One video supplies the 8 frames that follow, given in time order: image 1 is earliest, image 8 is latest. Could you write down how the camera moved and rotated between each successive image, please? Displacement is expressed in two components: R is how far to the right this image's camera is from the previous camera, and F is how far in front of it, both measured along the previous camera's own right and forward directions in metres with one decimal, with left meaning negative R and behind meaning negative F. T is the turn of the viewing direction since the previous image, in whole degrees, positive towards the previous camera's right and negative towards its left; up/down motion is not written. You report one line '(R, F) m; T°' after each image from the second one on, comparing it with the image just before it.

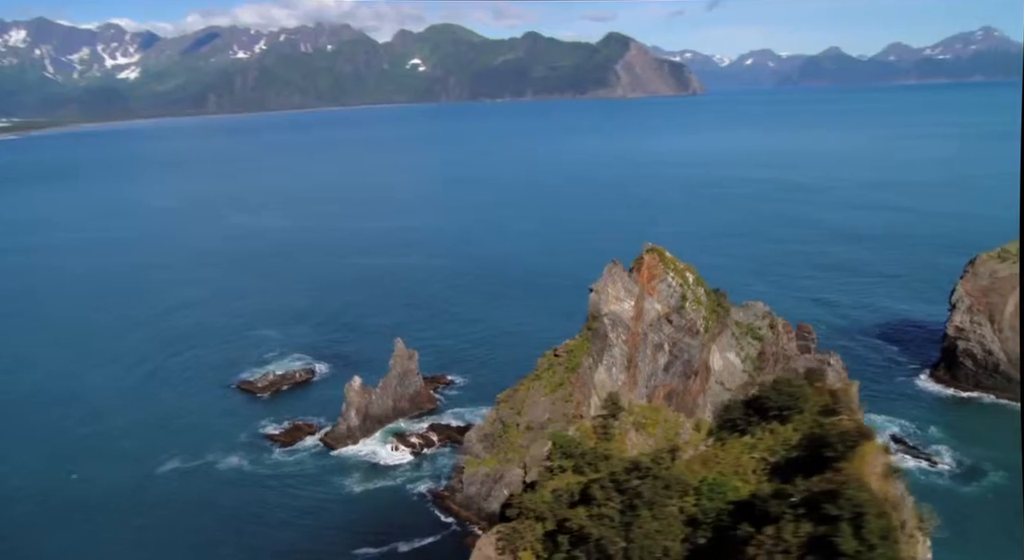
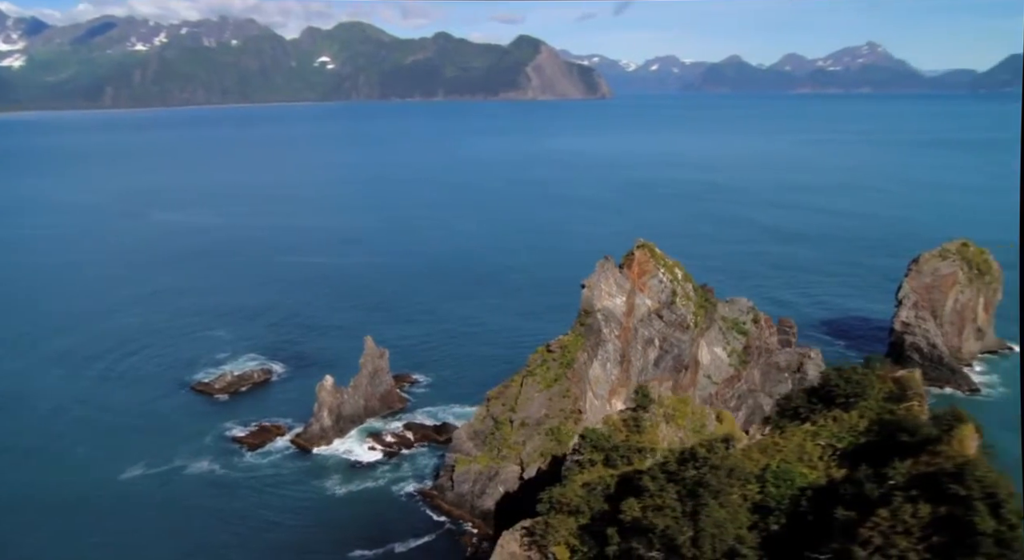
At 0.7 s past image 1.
(-3.0, +0.3) m; +6°
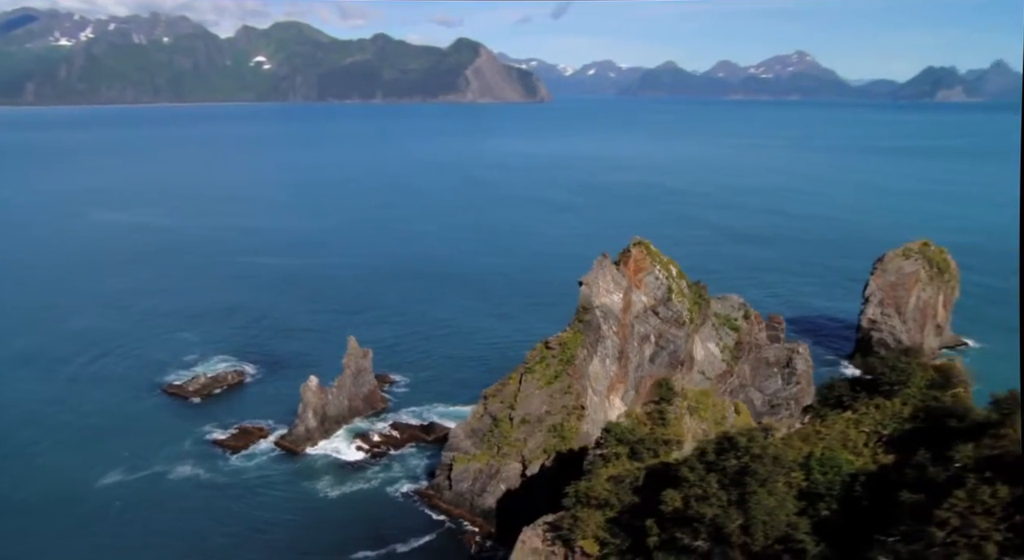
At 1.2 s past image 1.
(-2.1, +0.1) m; +4°
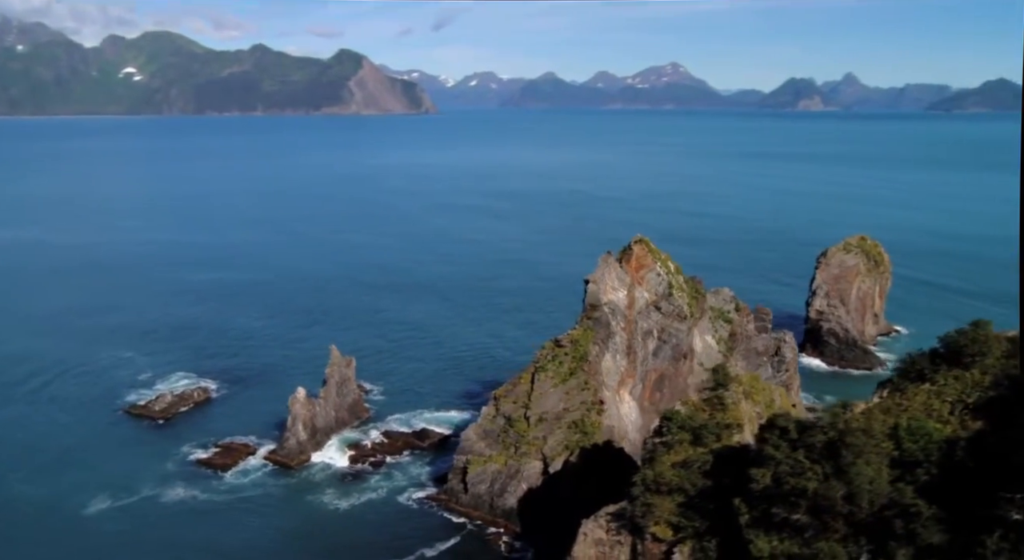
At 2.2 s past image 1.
(-4.3, +0.1) m; +8°
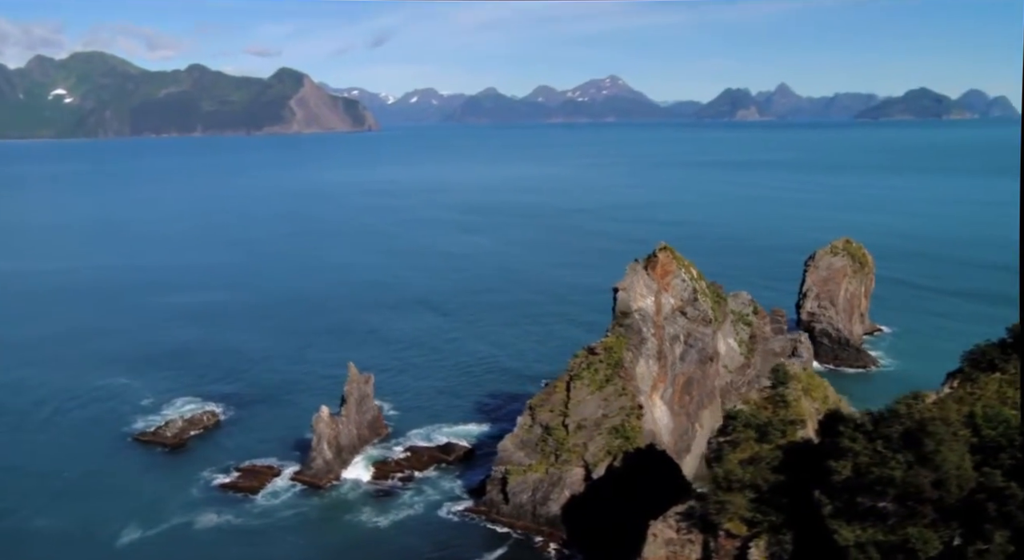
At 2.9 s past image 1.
(-3.1, -0.3) m; +4°
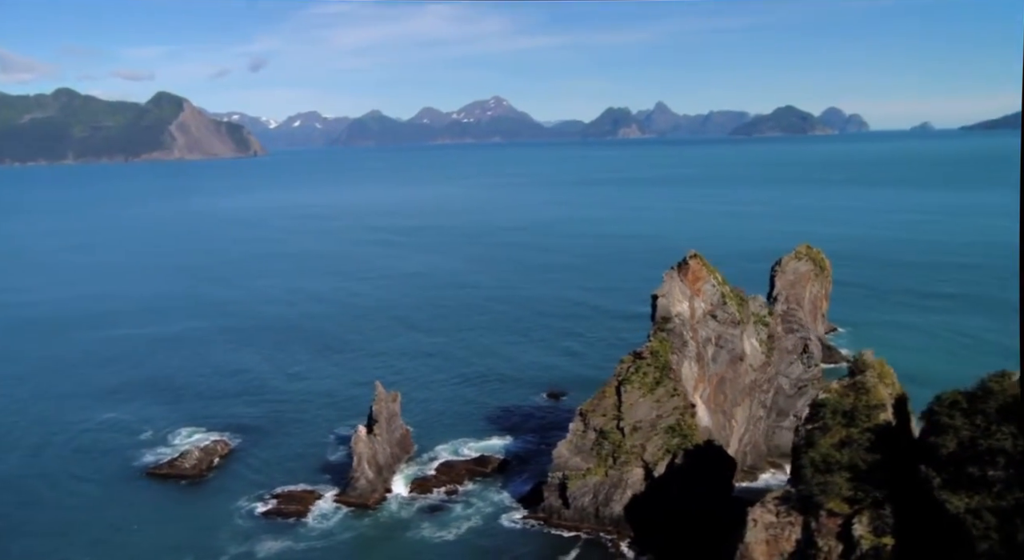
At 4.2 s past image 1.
(-5.9, -0.5) m; +8°
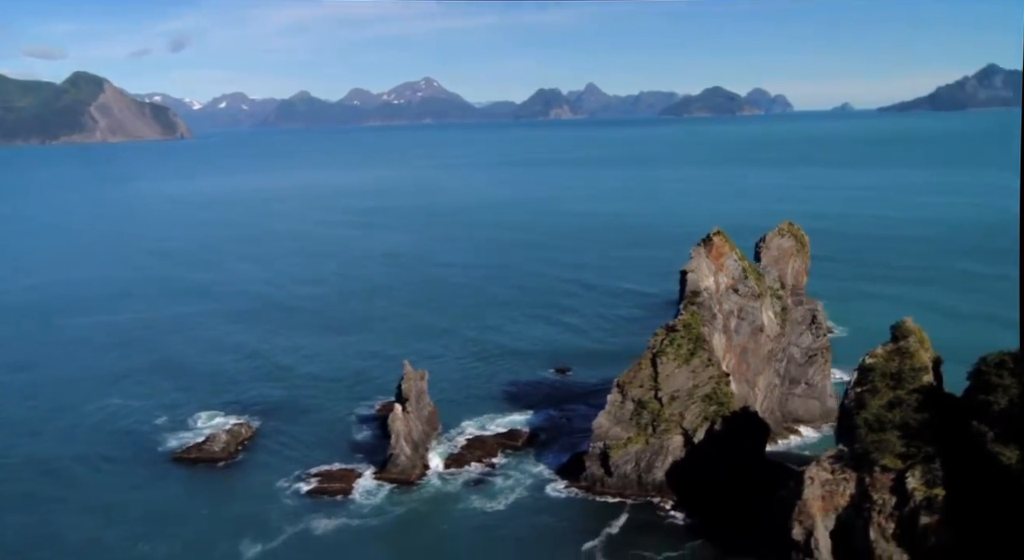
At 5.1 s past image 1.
(-4.1, -0.7) m; +5°
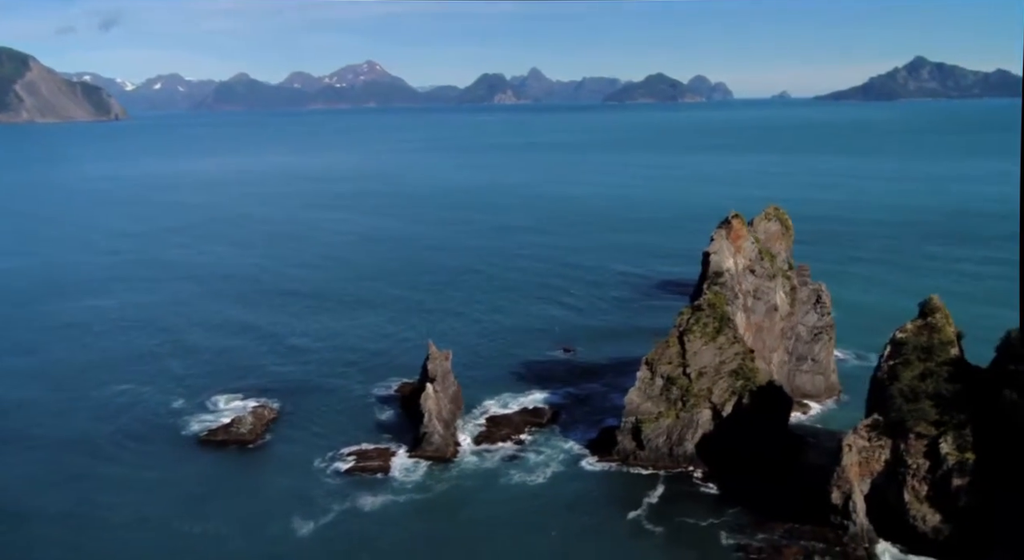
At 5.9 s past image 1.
(-3.7, -0.8) m; +4°
